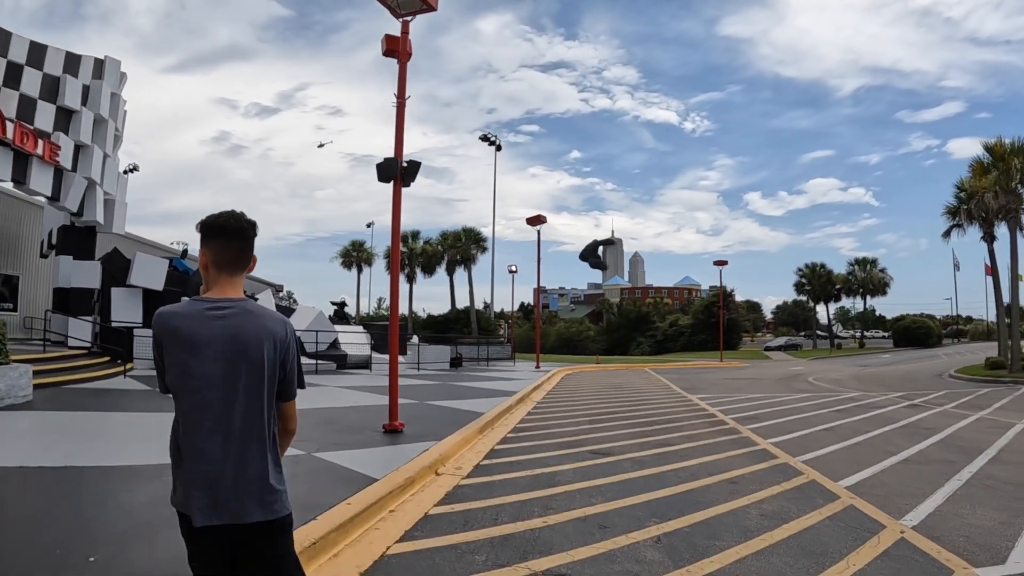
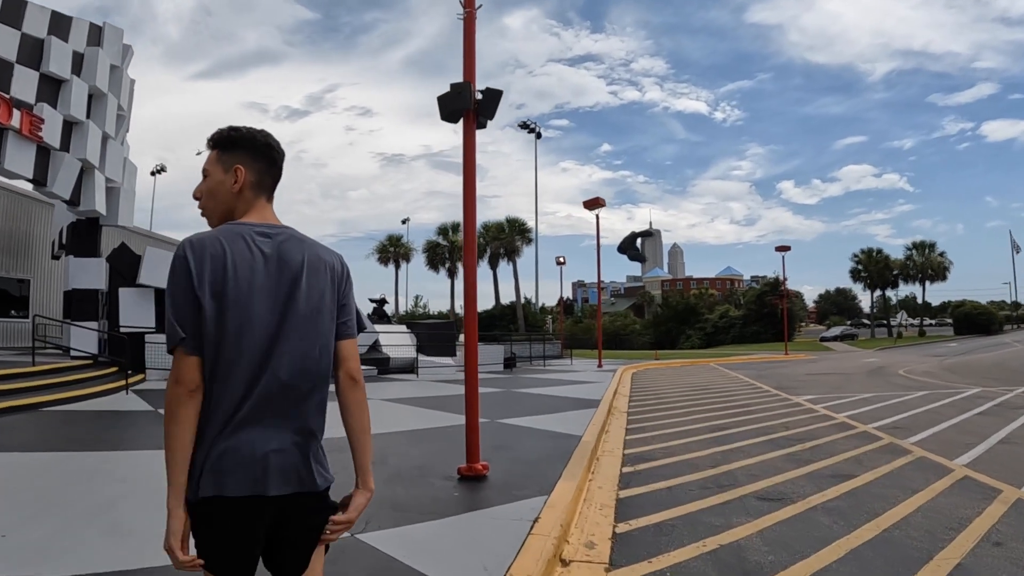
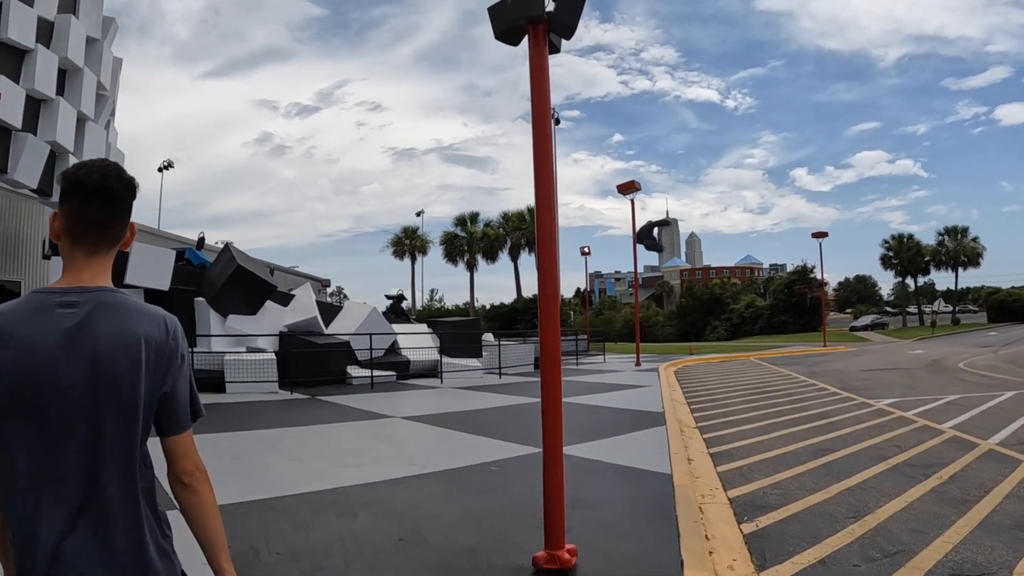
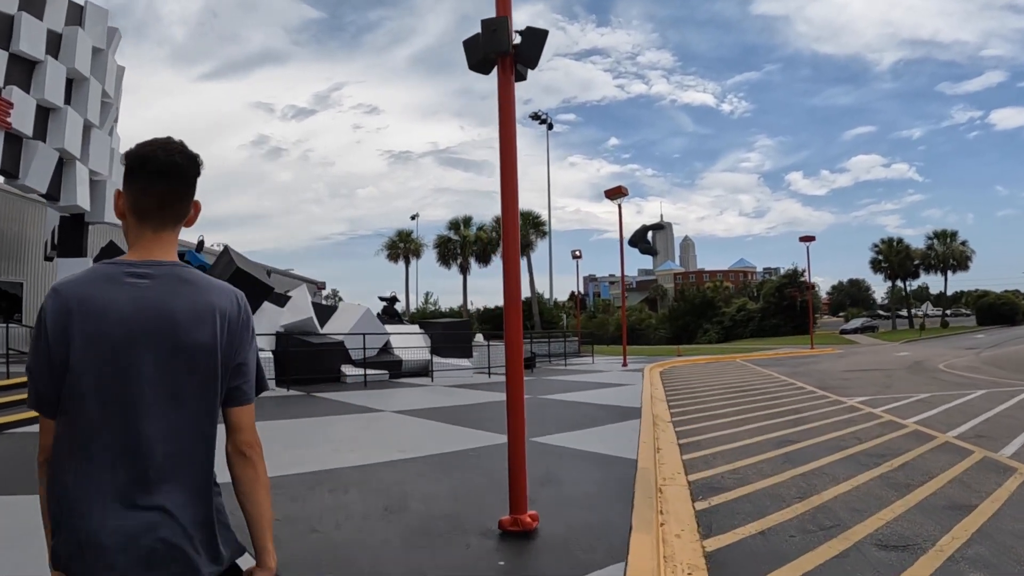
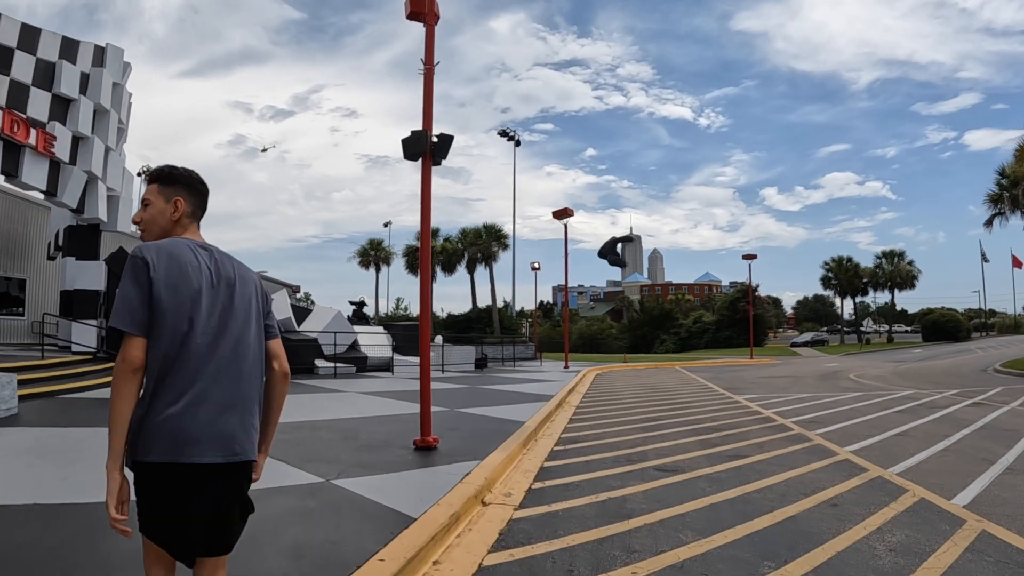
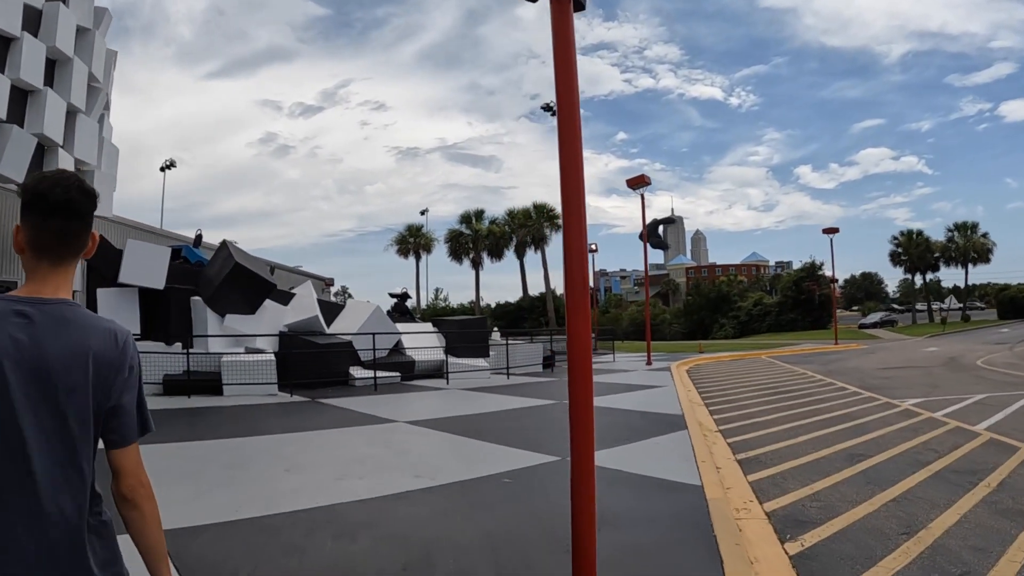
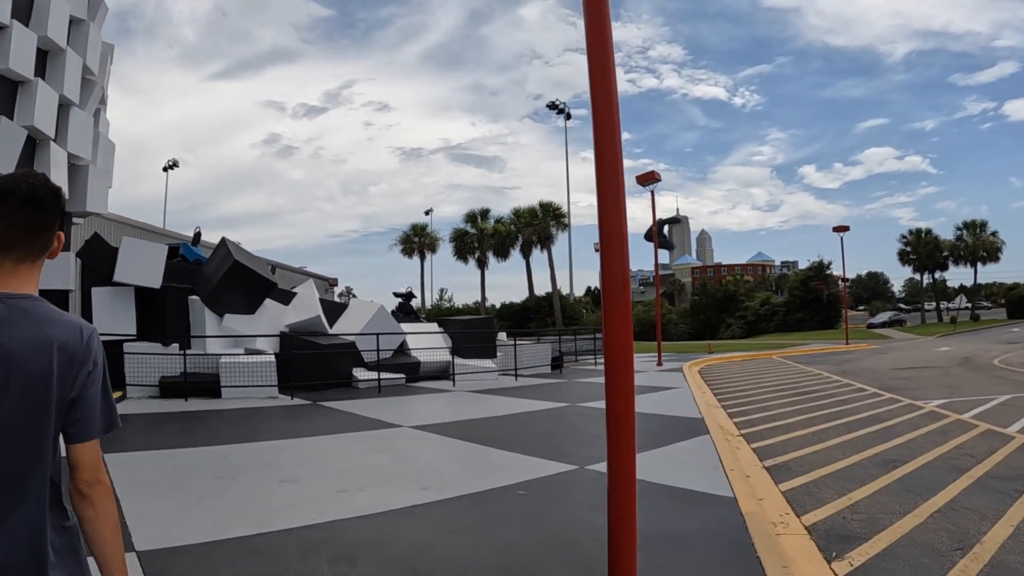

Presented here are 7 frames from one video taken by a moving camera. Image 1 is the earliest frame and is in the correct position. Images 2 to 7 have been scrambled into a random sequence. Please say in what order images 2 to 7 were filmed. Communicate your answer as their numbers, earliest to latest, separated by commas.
5, 2, 4, 3, 6, 7
